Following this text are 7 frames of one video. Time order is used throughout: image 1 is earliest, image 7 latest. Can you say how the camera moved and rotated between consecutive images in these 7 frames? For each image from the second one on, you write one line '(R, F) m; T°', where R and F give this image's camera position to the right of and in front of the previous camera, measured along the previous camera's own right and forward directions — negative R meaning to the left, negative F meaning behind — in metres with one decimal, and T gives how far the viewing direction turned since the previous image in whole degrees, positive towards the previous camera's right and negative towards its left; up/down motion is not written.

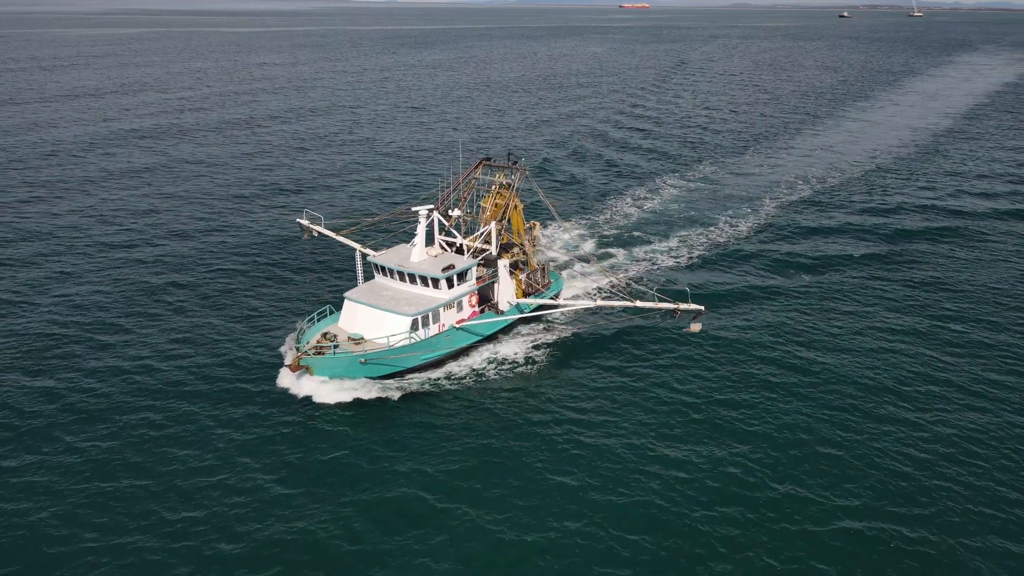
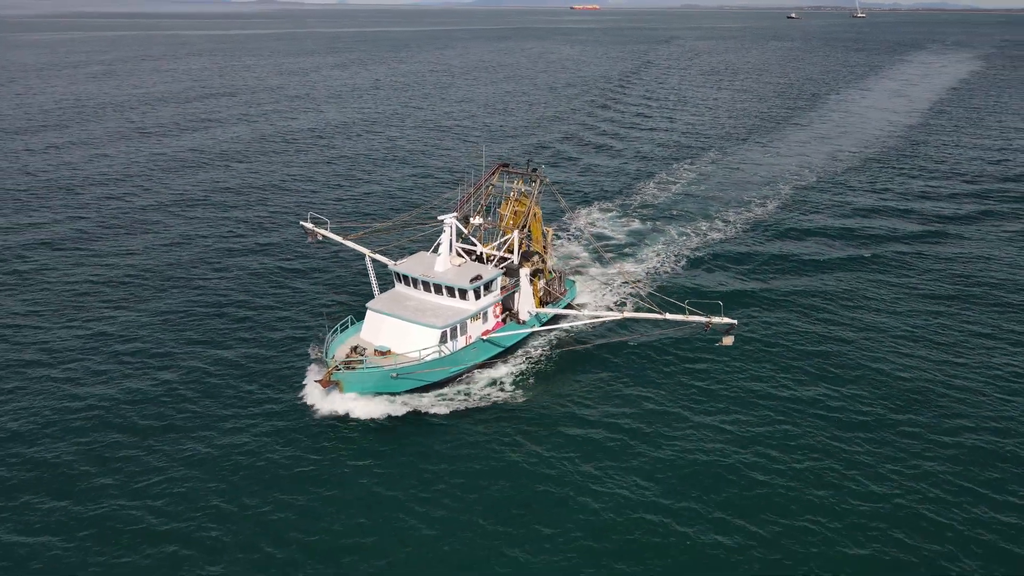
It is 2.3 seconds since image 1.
(-10.9, -3.6) m; +5°
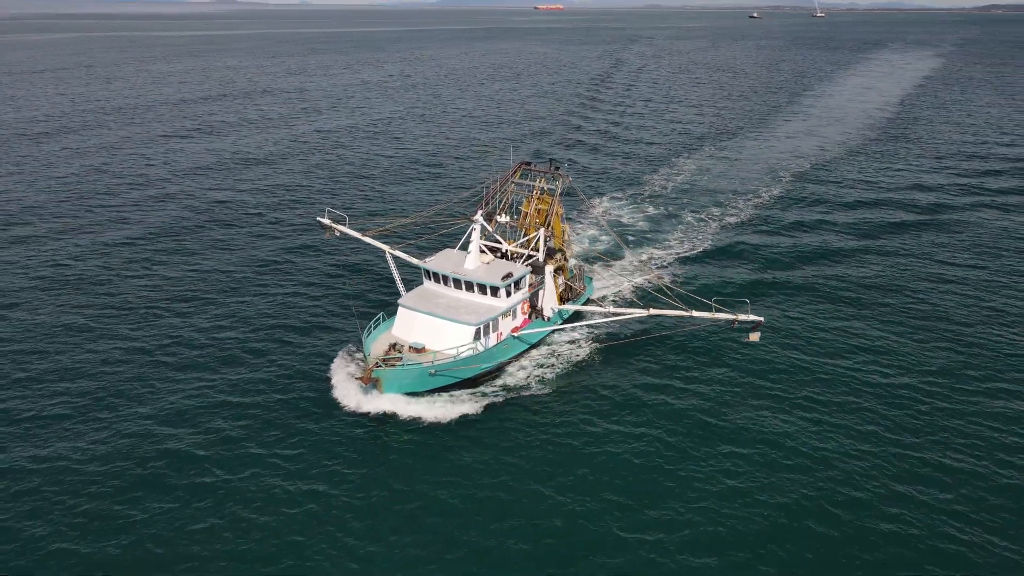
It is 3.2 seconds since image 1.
(-7.1, -2.2) m; +4°
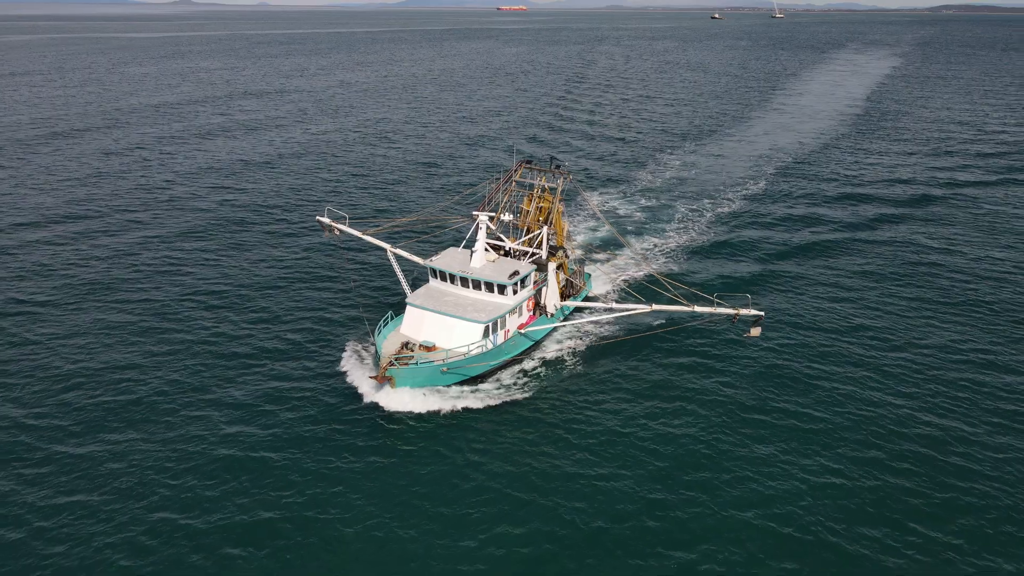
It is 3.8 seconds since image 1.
(-4.8, -1.7) m; +3°
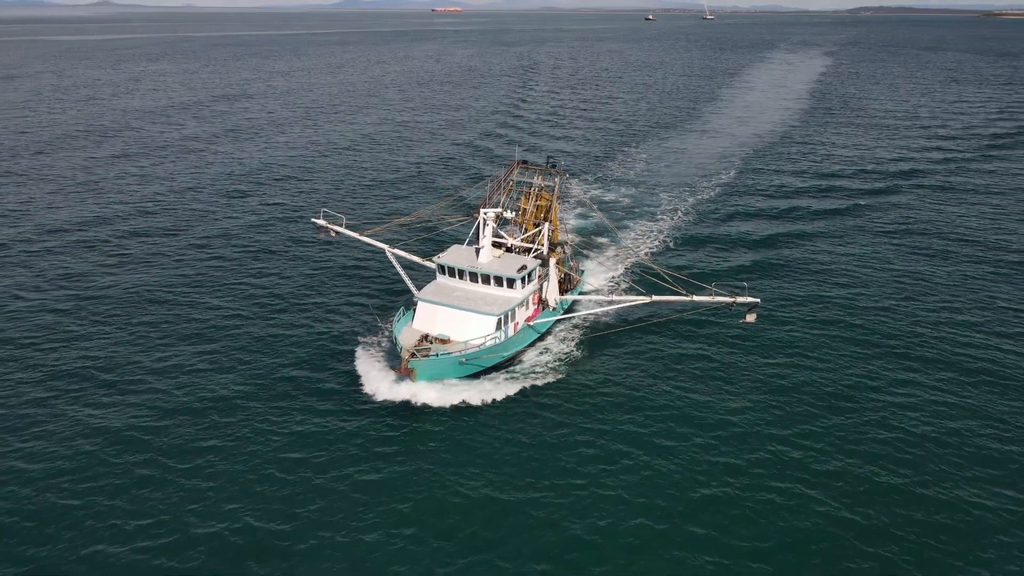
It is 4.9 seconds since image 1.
(-8.4, -3.2) m; +6°
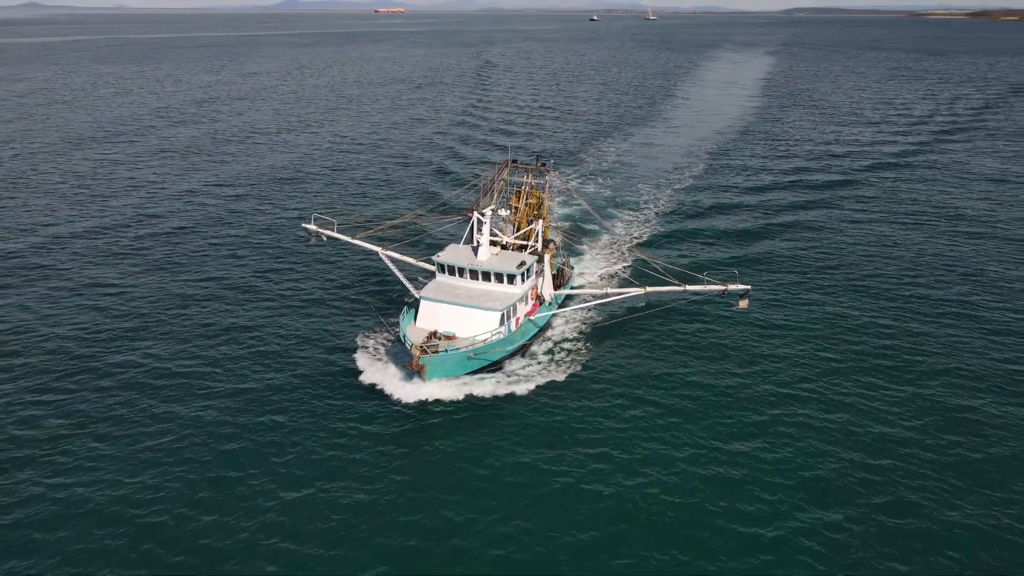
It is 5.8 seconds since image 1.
(-6.7, -2.7) m; +5°
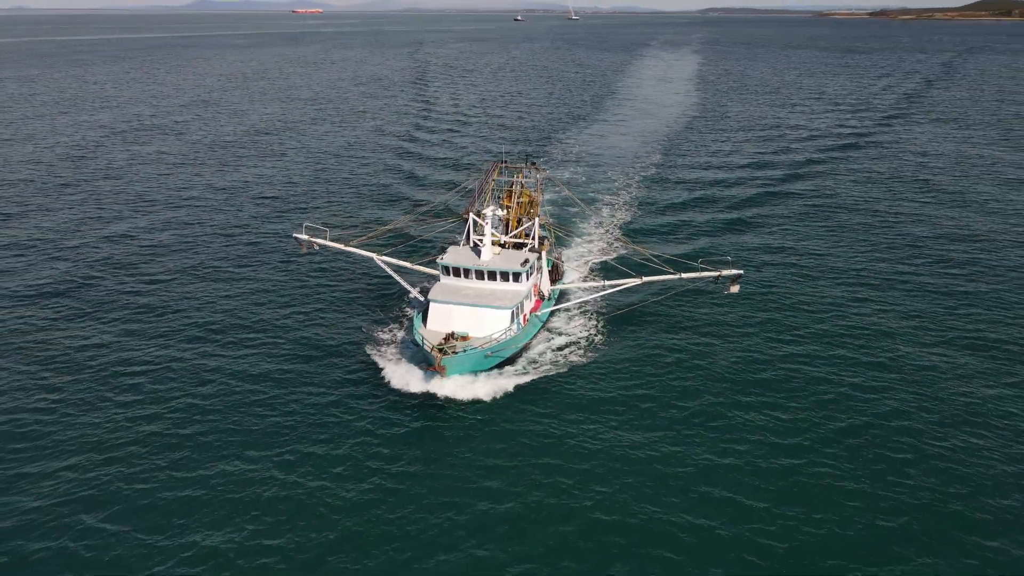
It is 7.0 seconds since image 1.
(-10.6, -3.9) m; +7°
